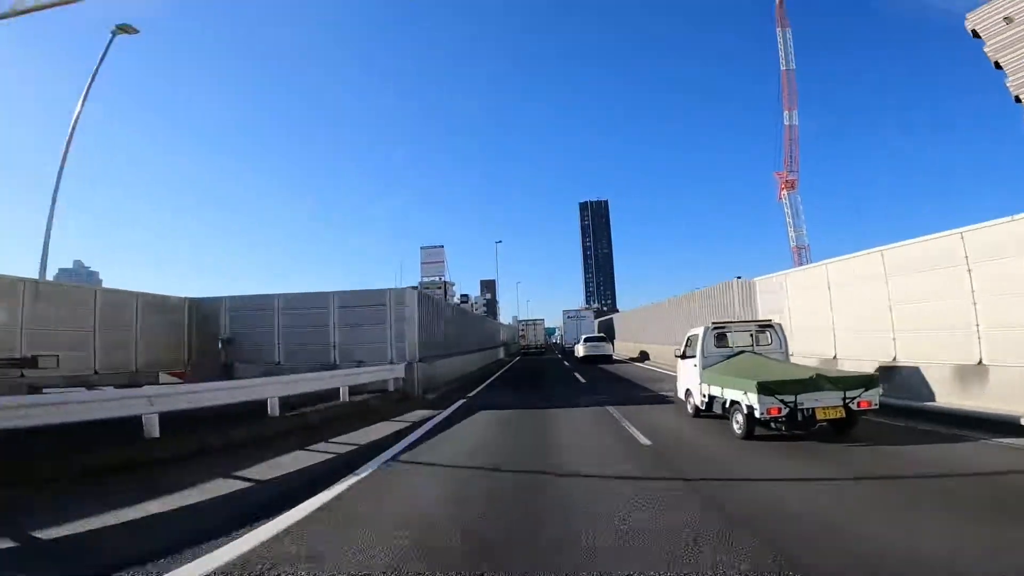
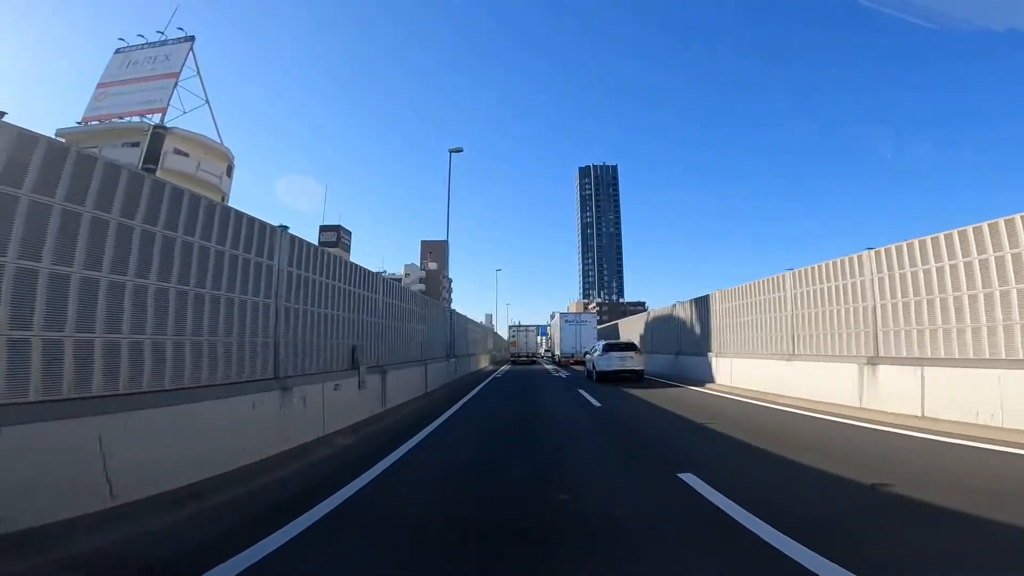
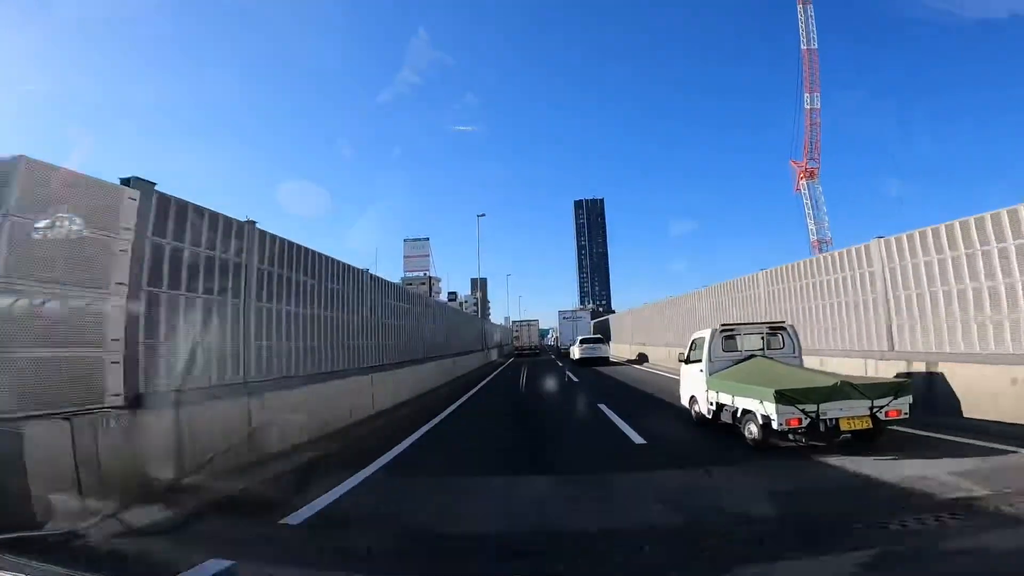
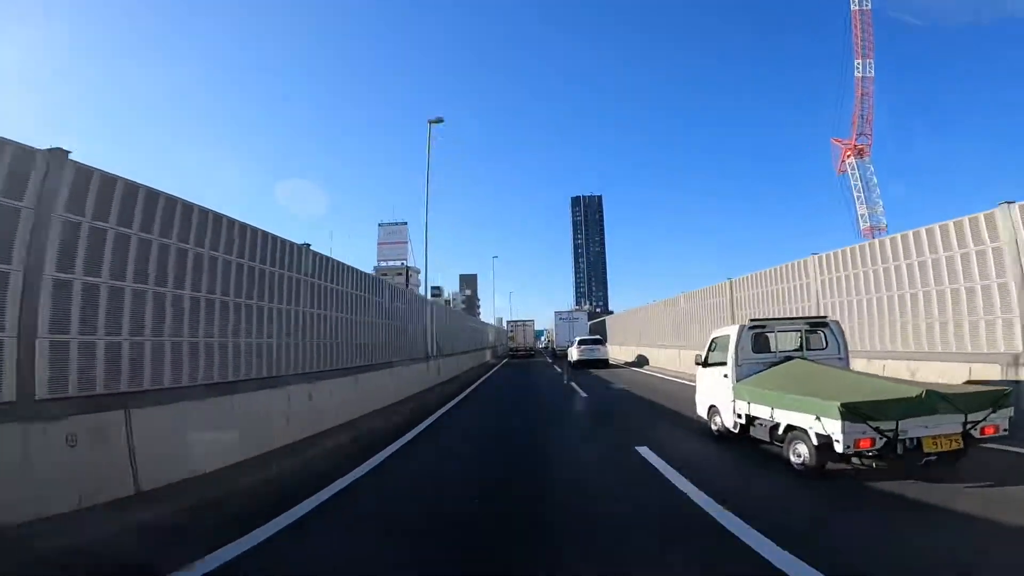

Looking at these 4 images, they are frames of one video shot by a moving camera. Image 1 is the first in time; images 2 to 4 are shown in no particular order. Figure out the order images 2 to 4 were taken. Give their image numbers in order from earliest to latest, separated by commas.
3, 4, 2
